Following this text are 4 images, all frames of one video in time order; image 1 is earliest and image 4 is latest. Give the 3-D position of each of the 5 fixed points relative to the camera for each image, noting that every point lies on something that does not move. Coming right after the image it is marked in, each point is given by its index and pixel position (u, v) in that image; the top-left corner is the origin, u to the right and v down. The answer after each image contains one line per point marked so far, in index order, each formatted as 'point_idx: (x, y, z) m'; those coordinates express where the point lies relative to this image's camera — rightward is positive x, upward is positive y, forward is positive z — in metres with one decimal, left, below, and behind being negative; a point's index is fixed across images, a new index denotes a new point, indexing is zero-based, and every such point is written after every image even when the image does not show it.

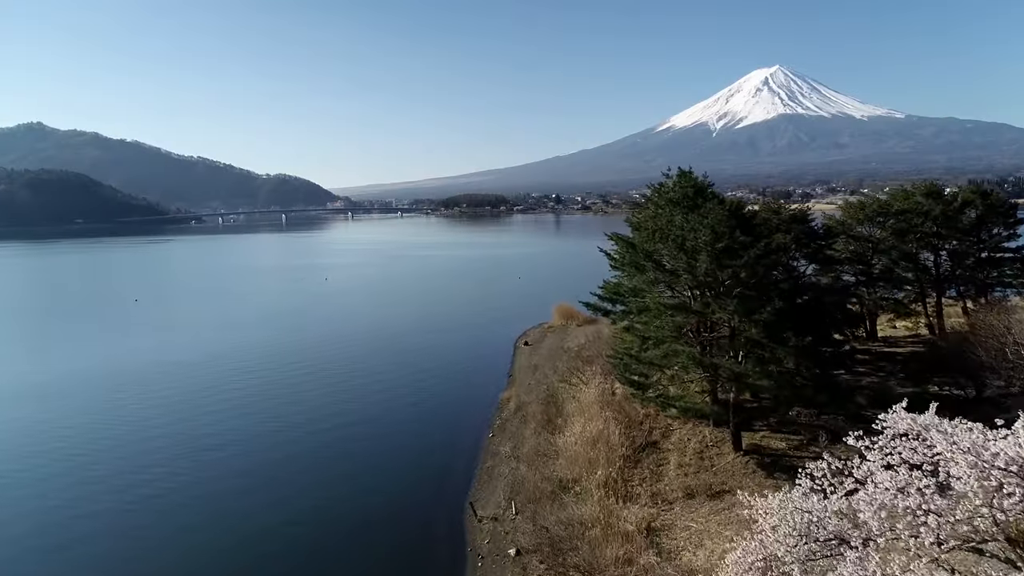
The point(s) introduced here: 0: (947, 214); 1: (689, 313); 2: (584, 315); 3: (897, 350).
0: (+5.5, +0.9, +7.9) m
1: (+1.7, -0.3, +5.7) m
2: (+1.9, -0.8, +15.2) m
3: (+5.5, -0.9, +8.8) m
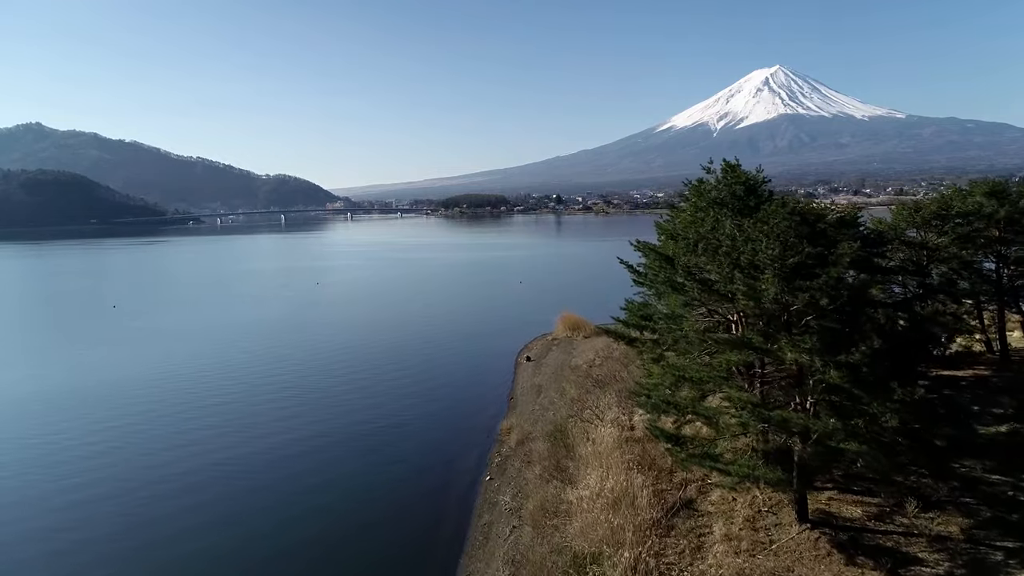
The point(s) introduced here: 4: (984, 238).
0: (+5.6, +0.8, +6.9) m
1: (+1.7, -0.4, +4.7) m
2: (+1.9, -0.9, +14.2) m
3: (+5.5, -1.0, +7.8) m
4: (+5.3, +0.6, +7.0) m
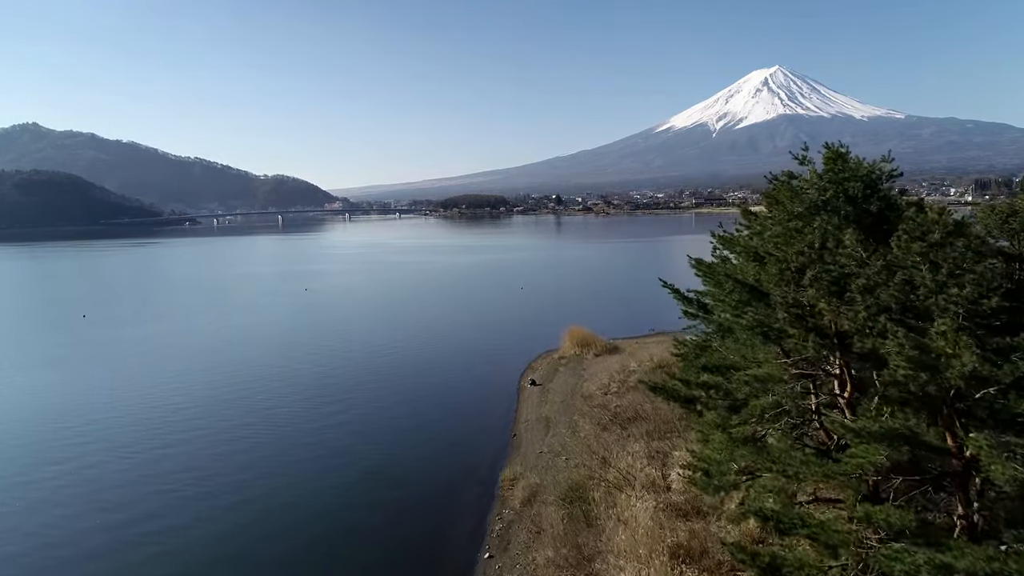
0: (+5.6, +0.6, +5.7) m
1: (+1.7, -0.6, +3.5) m
2: (+1.9, -1.1, +13.0) m
3: (+5.6, -1.2, +6.6) m
4: (+5.3, +0.4, +5.8) m
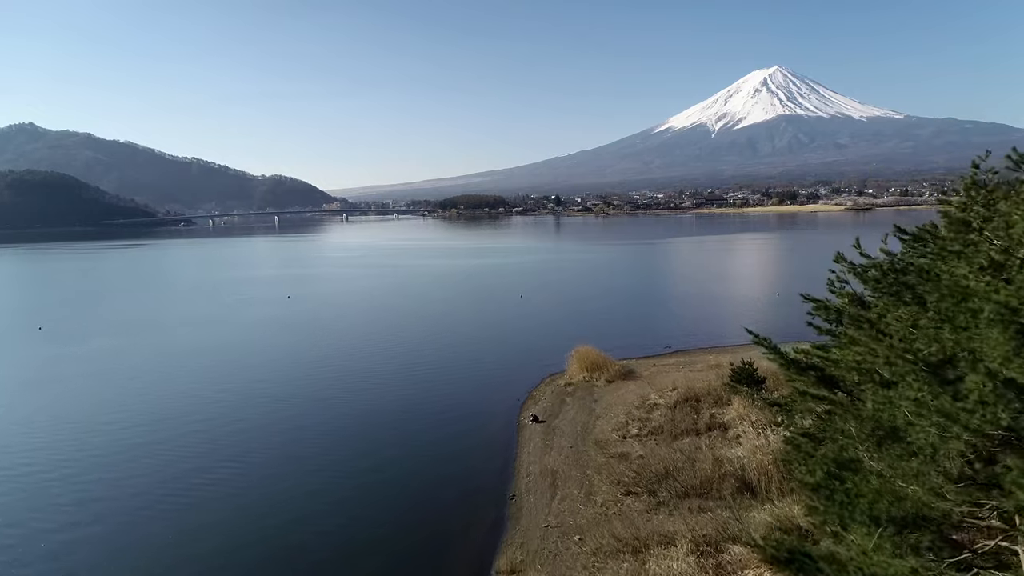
0: (+5.6, +0.4, +4.3) m
1: (+1.7, -0.8, +2.2) m
2: (+1.9, -1.3, +11.7) m
3: (+5.5, -1.4, +5.2) m
4: (+5.3, +0.2, +4.4) m
